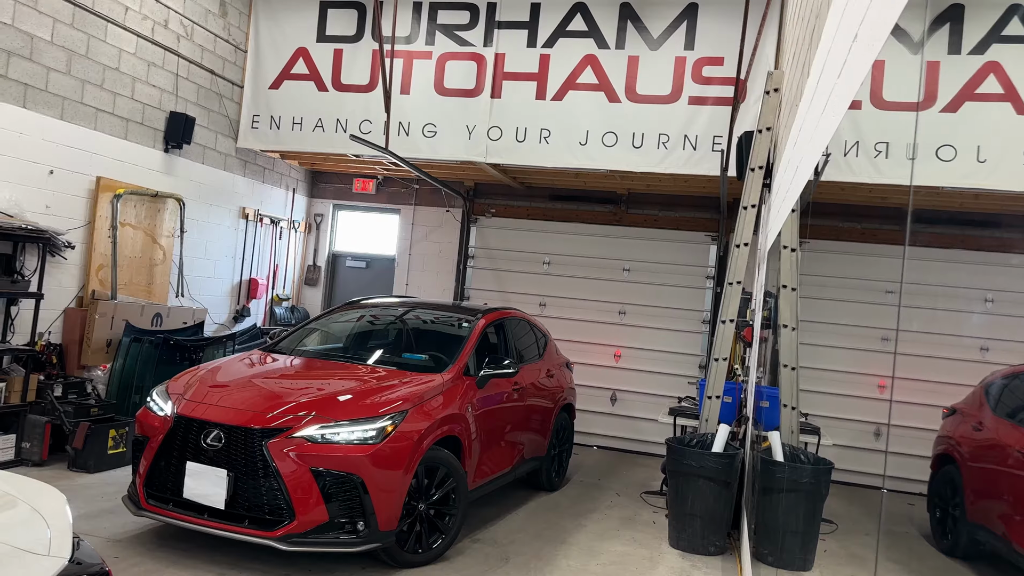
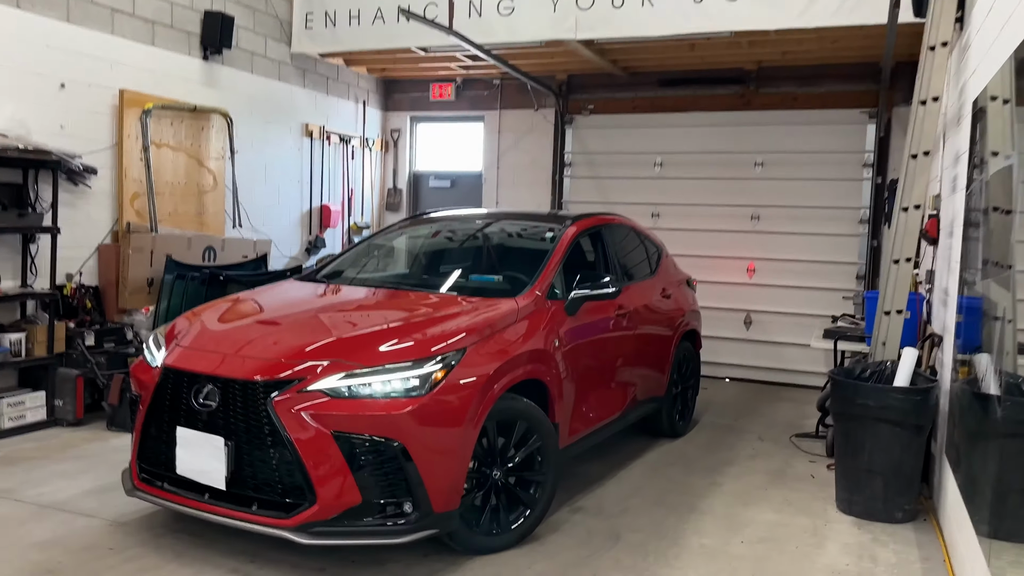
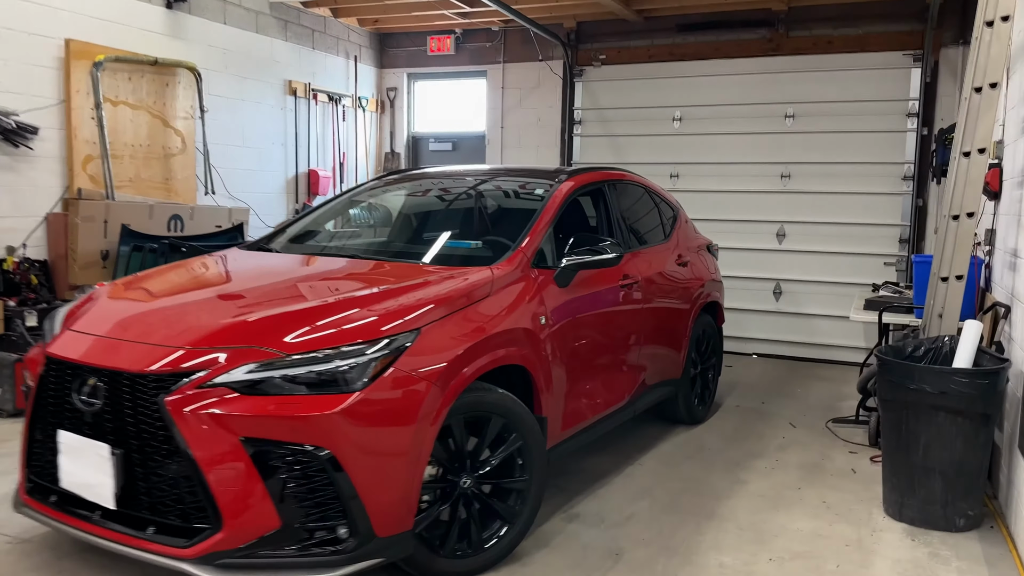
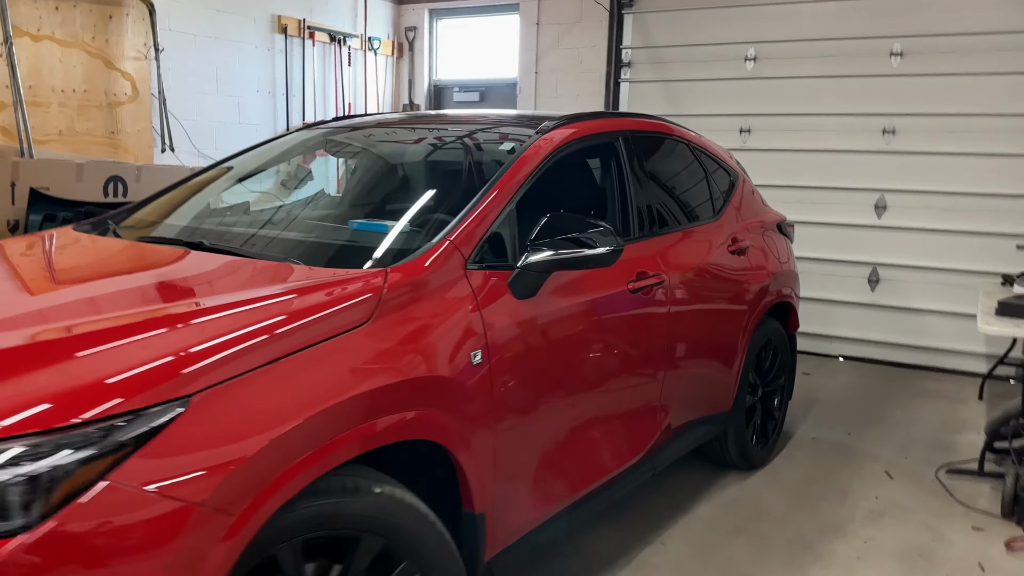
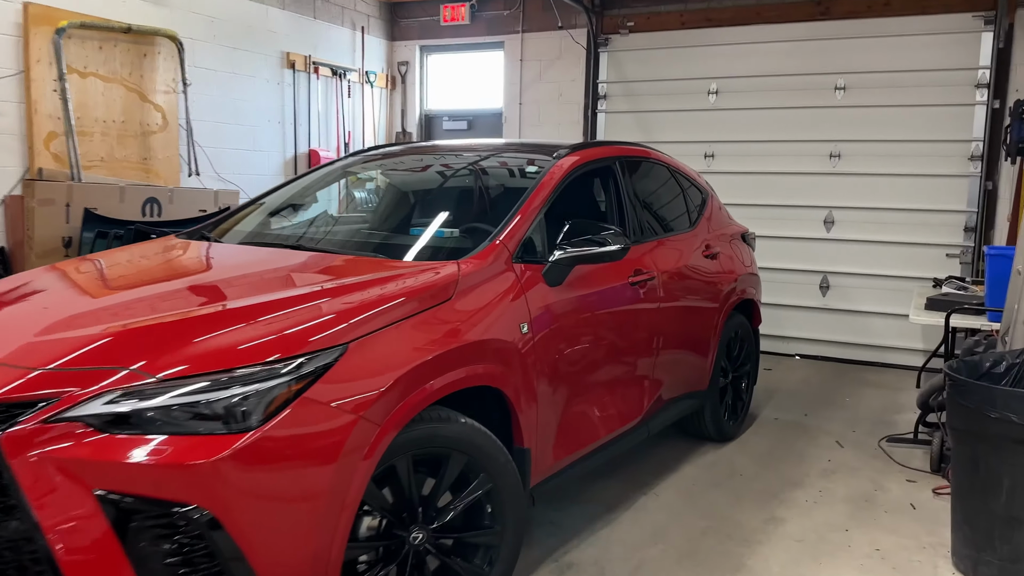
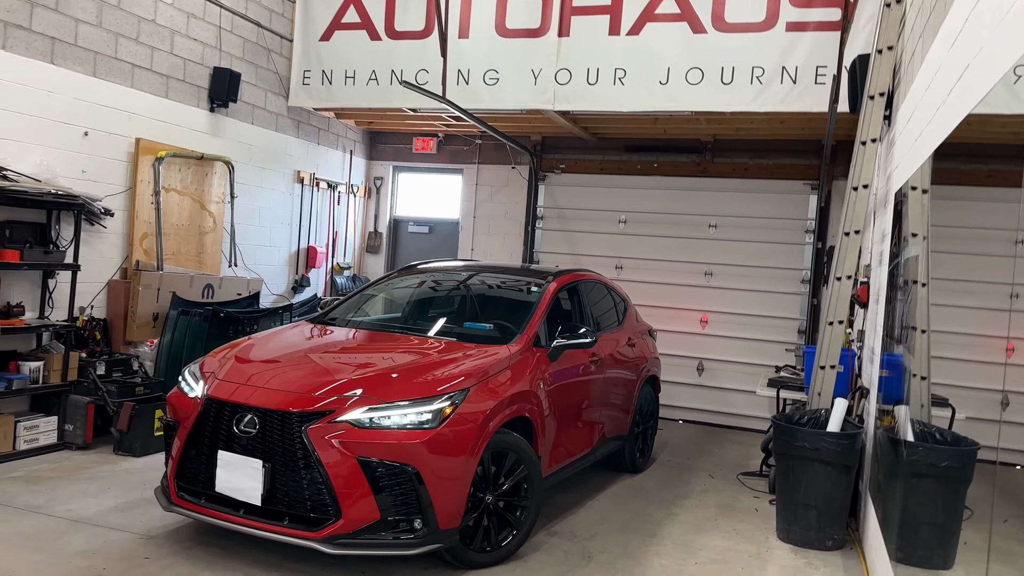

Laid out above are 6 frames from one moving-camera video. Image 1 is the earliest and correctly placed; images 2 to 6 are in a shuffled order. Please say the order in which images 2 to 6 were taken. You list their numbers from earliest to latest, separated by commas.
6, 2, 3, 5, 4
